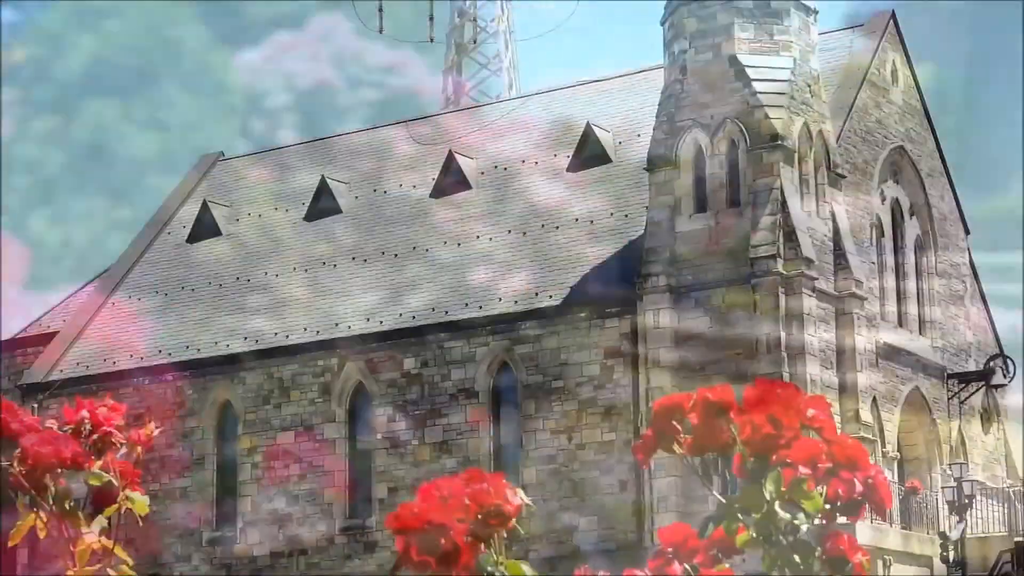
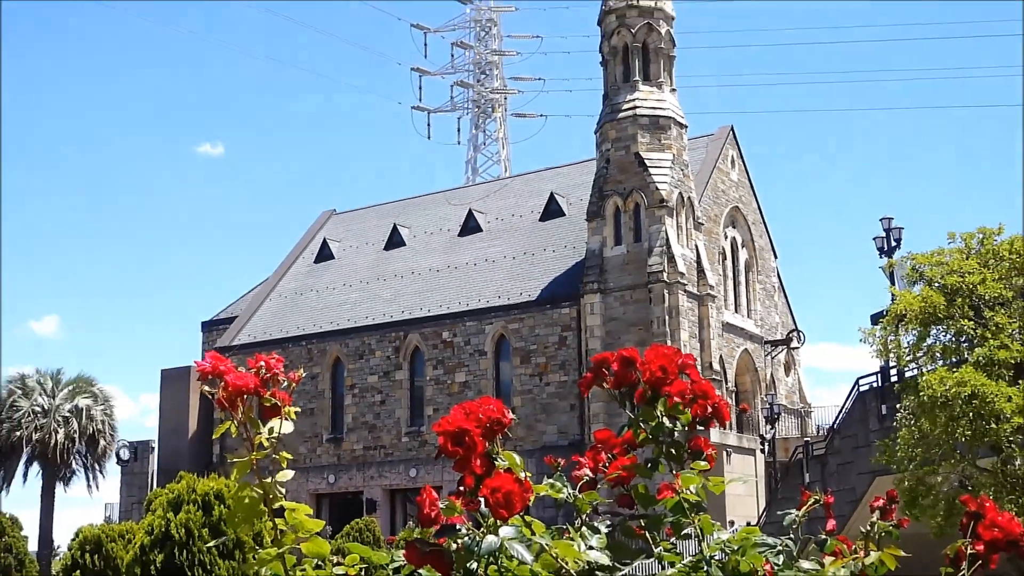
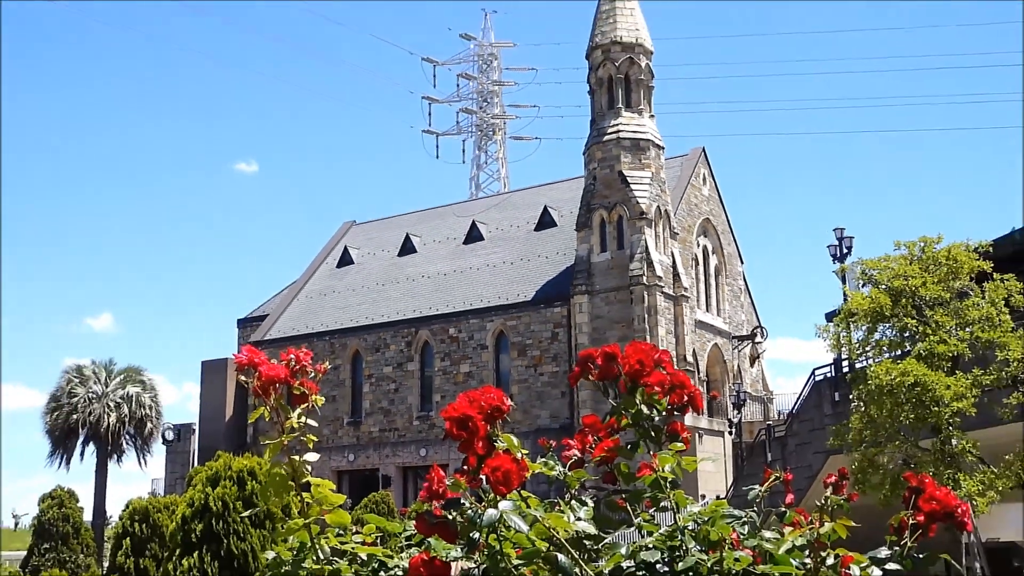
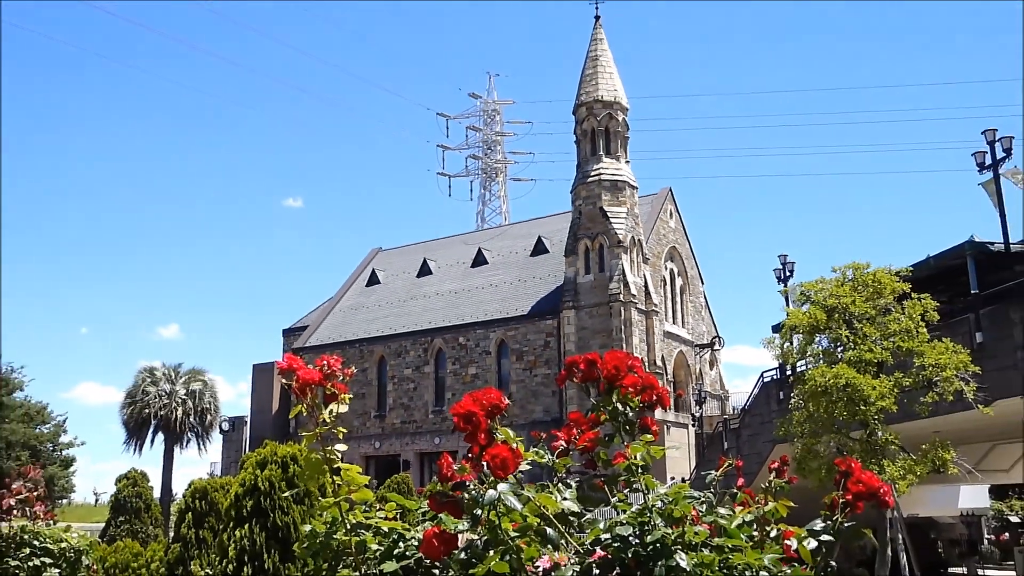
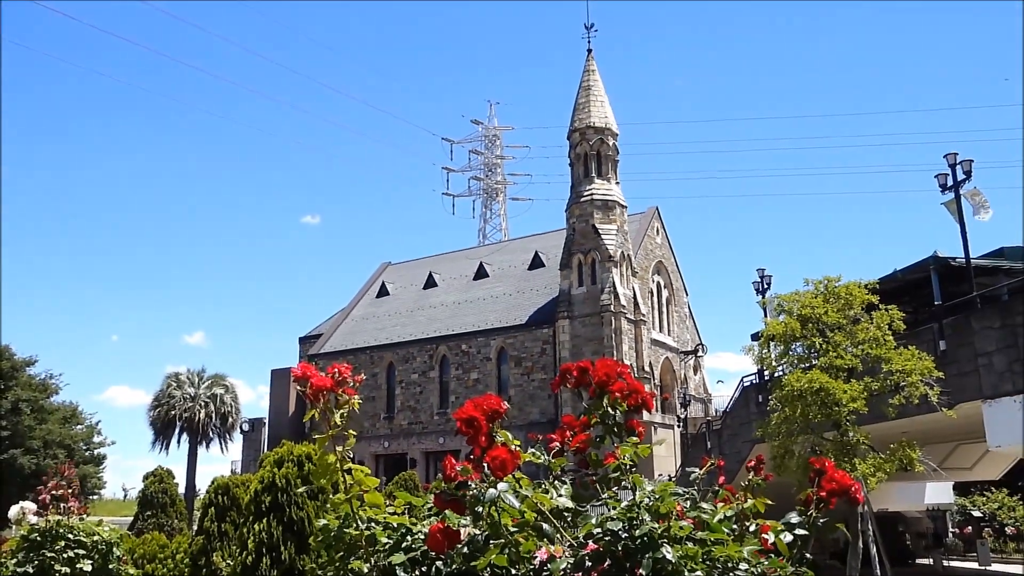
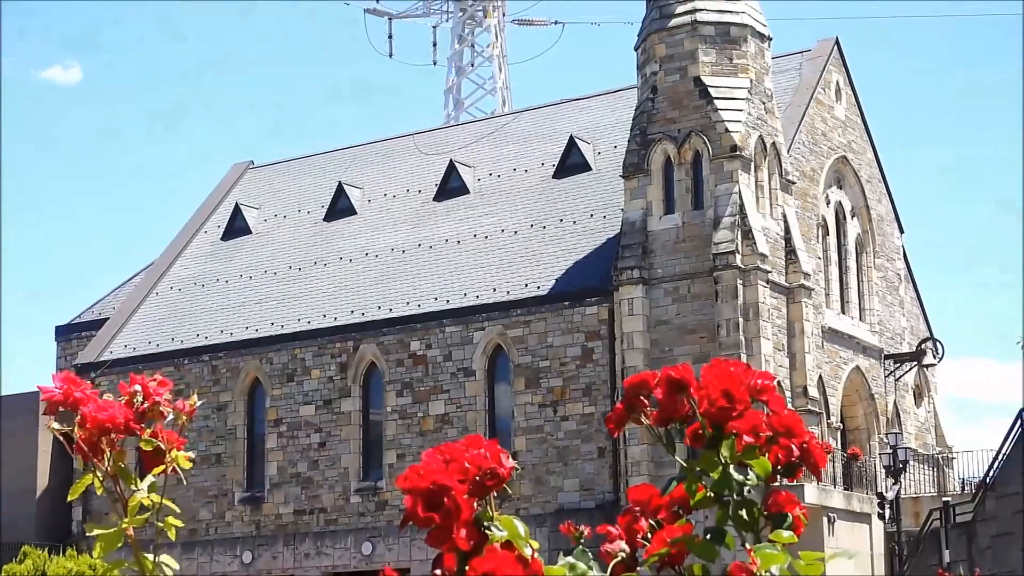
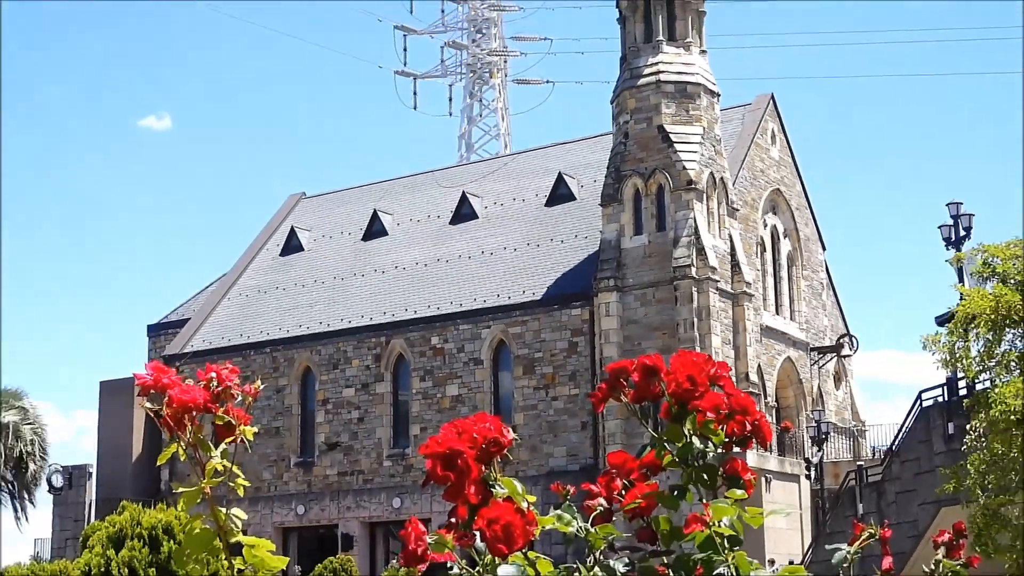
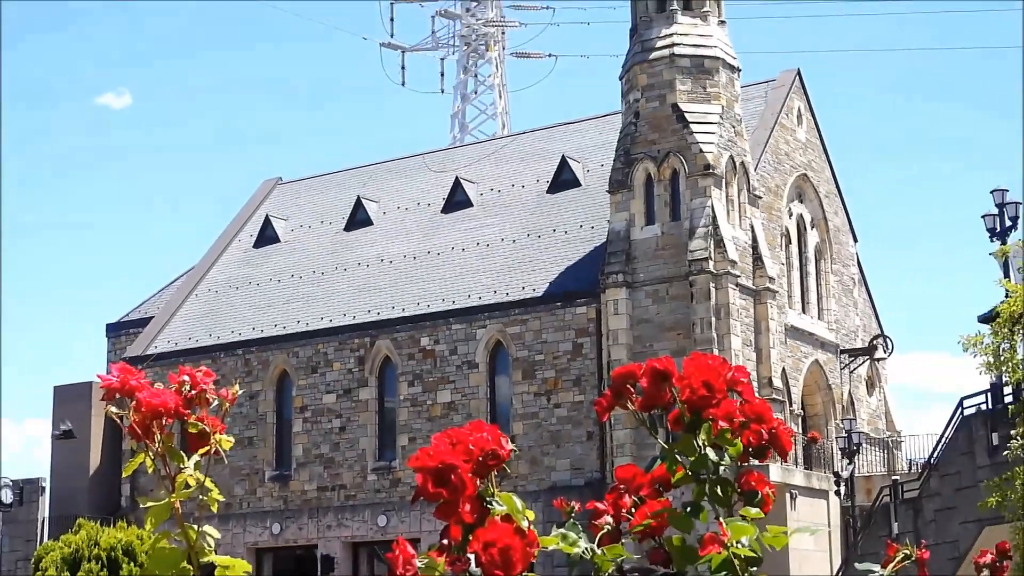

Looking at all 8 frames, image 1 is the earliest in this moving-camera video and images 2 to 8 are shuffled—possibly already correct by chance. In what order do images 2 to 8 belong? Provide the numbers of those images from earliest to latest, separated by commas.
6, 8, 7, 2, 3, 4, 5
